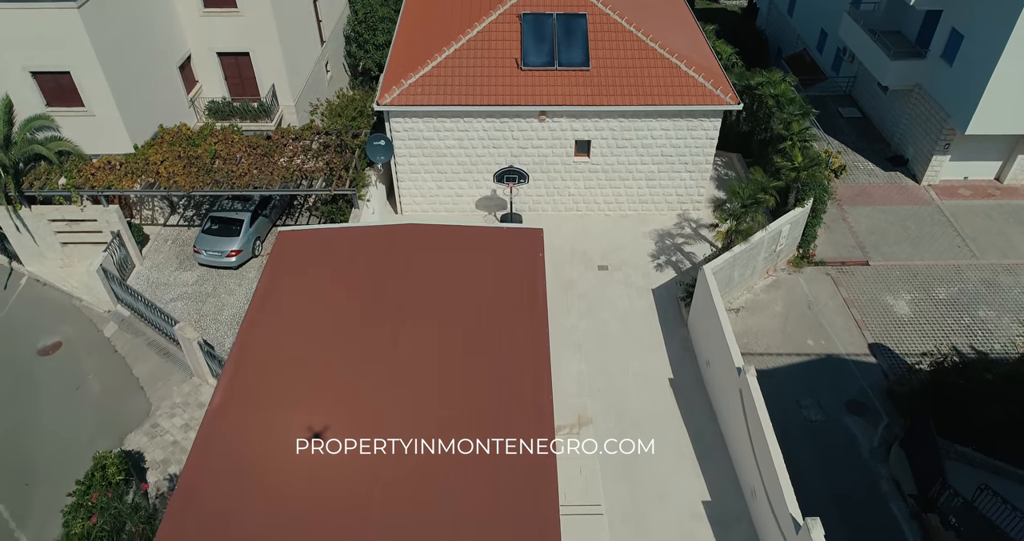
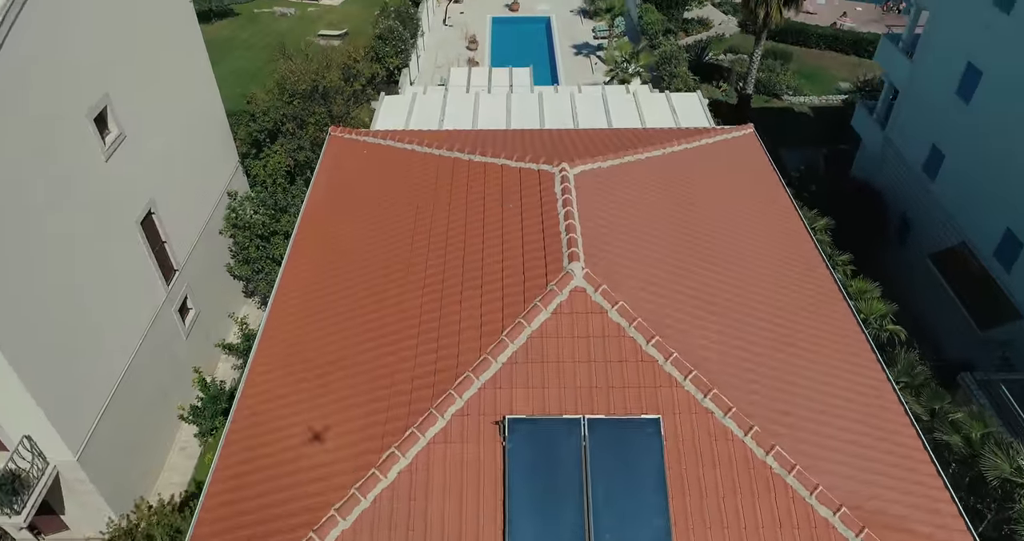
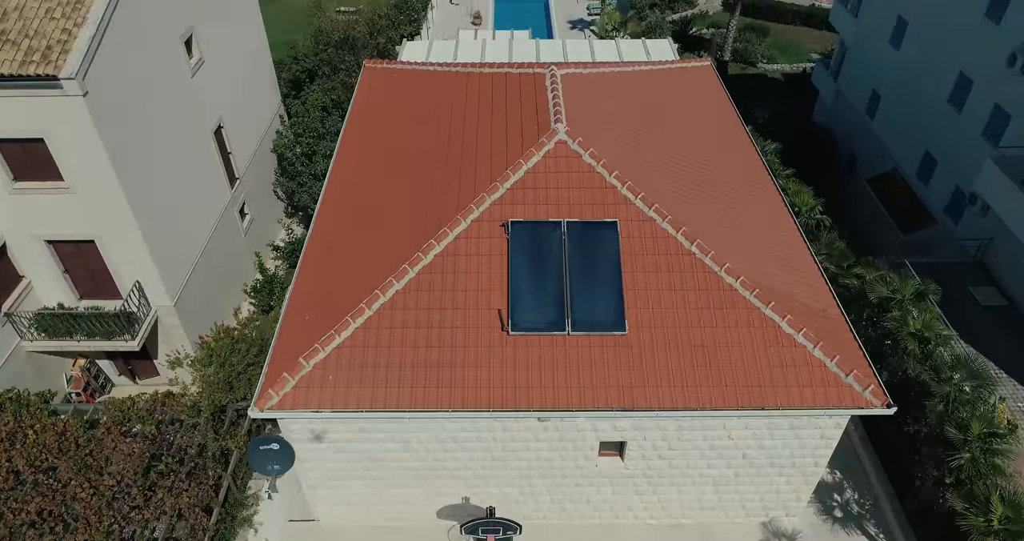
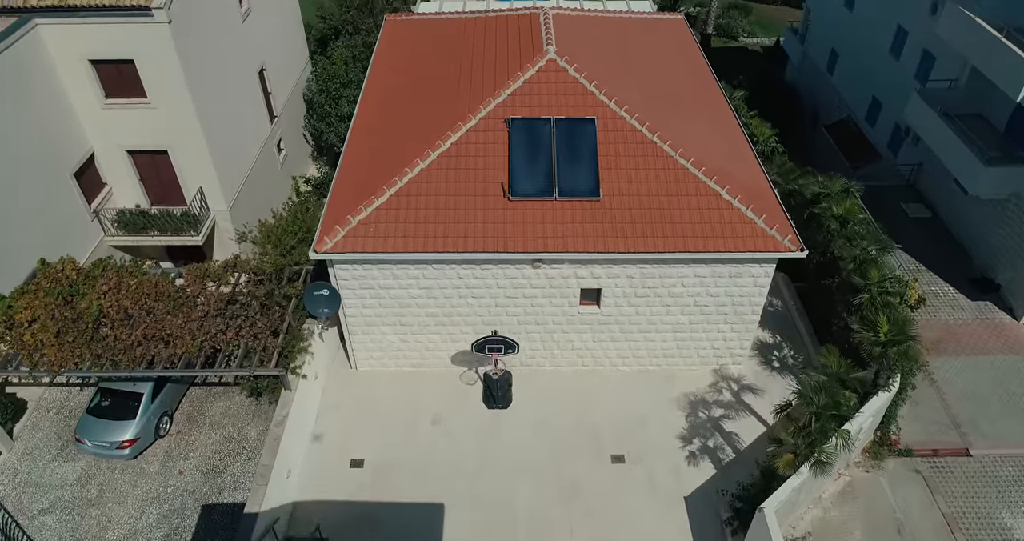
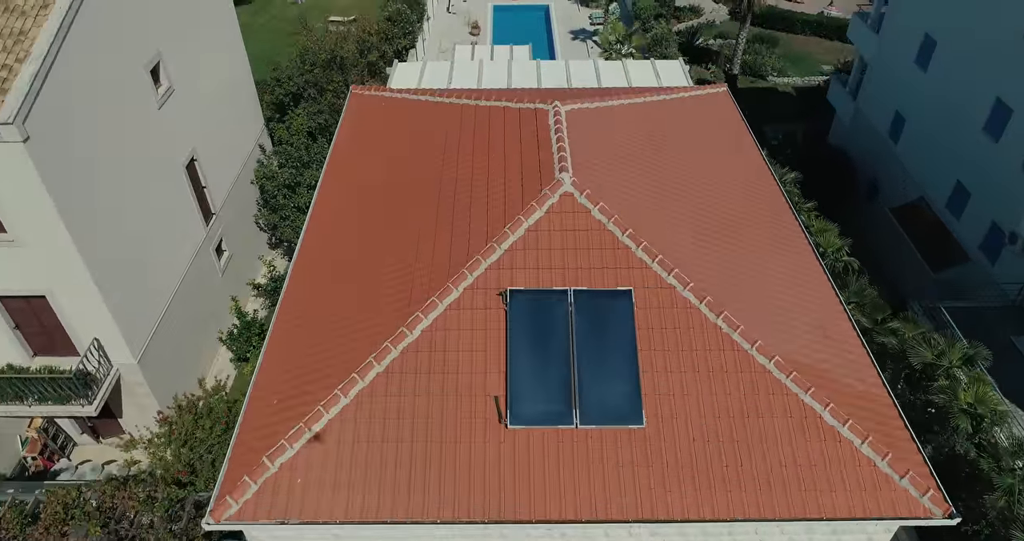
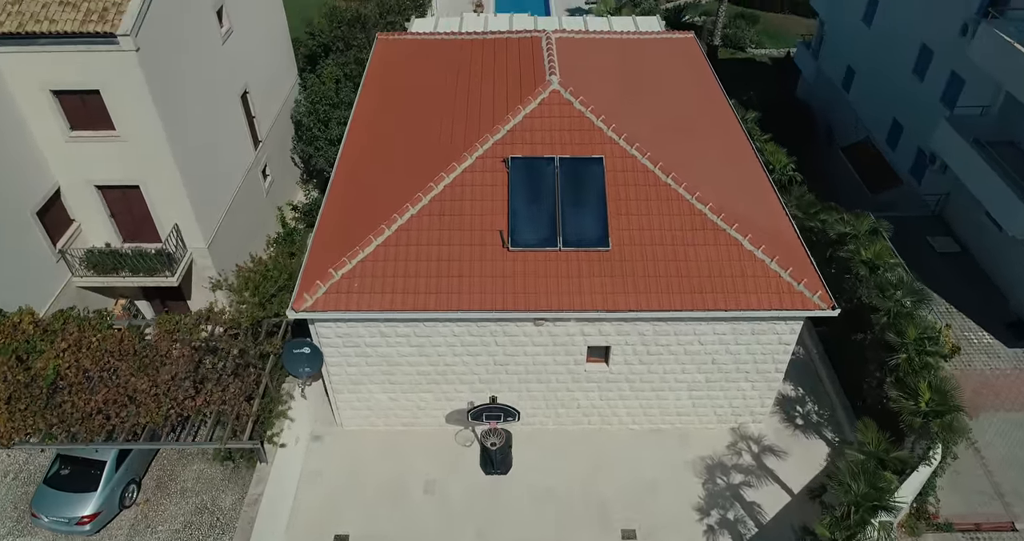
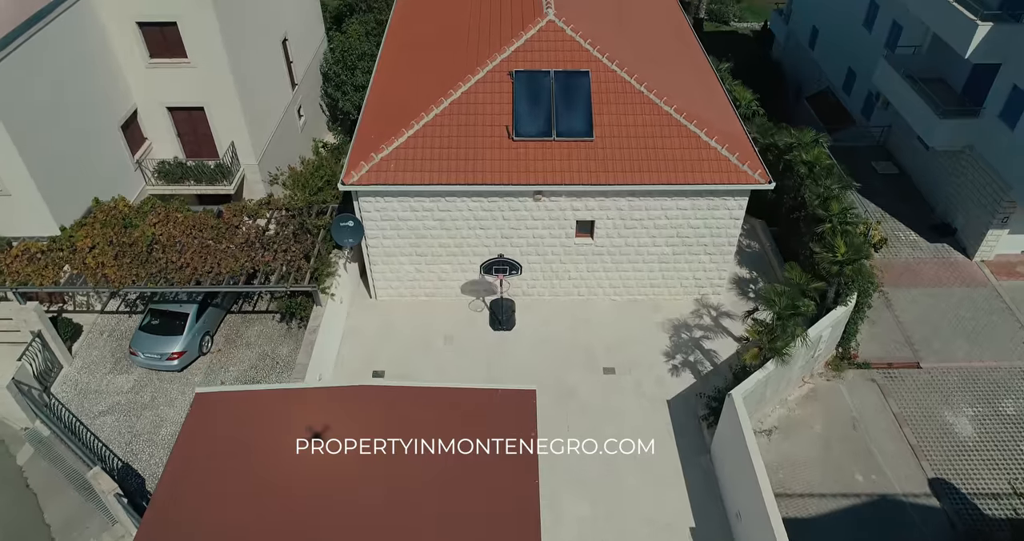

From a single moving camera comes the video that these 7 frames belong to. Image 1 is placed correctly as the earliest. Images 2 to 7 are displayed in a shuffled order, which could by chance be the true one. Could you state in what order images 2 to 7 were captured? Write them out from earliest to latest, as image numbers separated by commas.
7, 4, 6, 3, 5, 2
